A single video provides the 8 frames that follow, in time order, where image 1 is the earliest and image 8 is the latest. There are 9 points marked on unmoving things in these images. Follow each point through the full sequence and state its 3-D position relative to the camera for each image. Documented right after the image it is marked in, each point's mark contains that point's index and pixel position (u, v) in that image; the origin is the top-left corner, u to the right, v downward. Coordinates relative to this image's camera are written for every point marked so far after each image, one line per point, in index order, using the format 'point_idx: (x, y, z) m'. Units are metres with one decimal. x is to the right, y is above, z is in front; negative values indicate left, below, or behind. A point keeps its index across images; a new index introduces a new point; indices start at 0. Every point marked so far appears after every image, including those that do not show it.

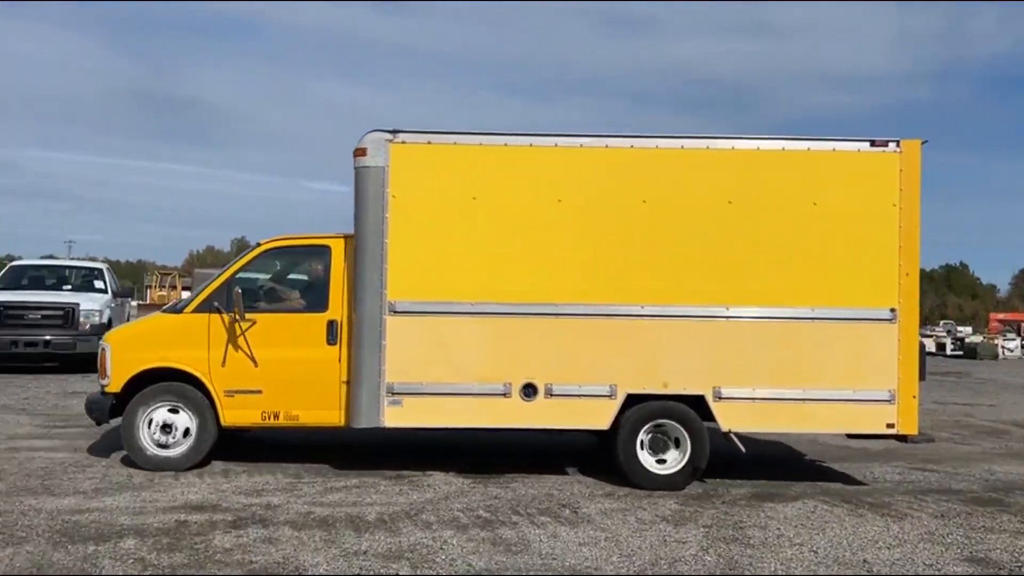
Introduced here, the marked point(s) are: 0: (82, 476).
0: (-3.8, -1.7, +7.5) m
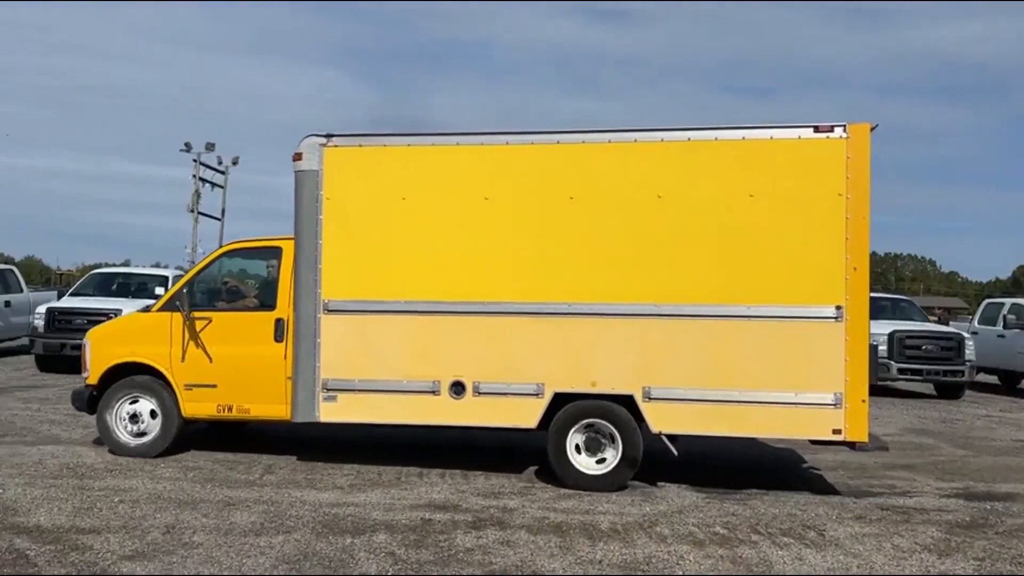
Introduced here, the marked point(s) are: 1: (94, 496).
0: (-1.7, -1.8, +8.2) m
1: (-3.4, -1.7, +6.9) m
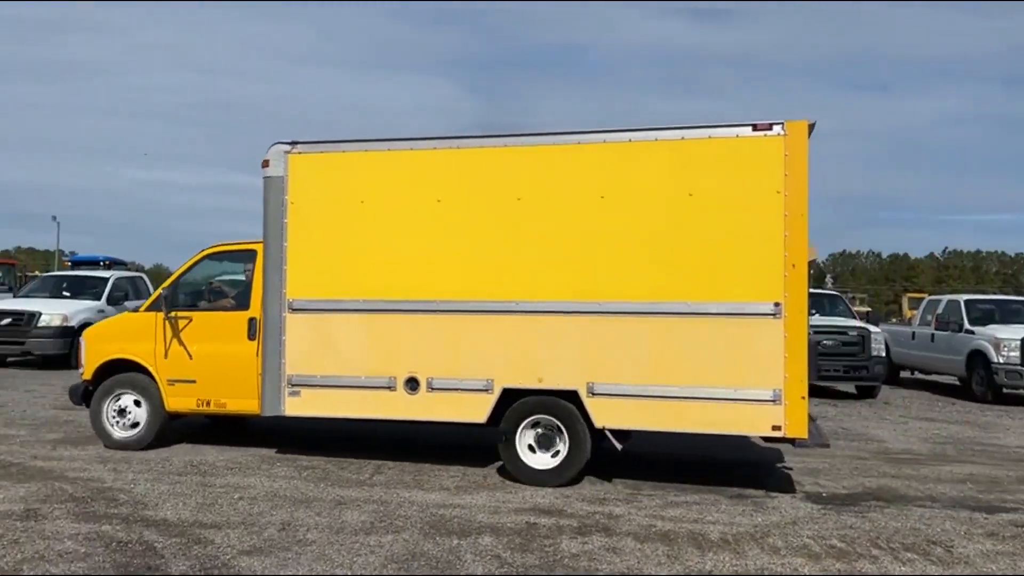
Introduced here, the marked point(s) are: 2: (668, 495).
0: (-0.6, -1.8, +8.3) m
1: (-2.5, -1.7, +7.2) m
2: (+1.4, -1.9, +7.6) m
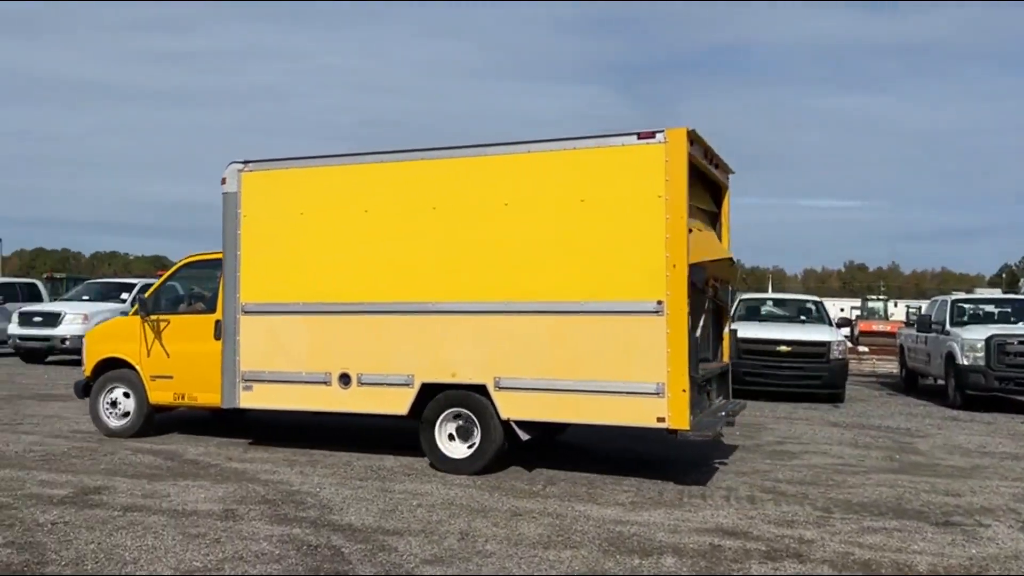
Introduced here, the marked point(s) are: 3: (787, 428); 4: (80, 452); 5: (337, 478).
0: (+1.0, -1.9, +8.1) m
1: (-1.0, -1.8, +7.3) m
2: (+2.9, -1.9, +7.1) m
3: (+4.0, -2.0, +12.3) m
4: (-4.7, -1.8, +9.2) m
5: (-1.7, -1.8, +8.2) m
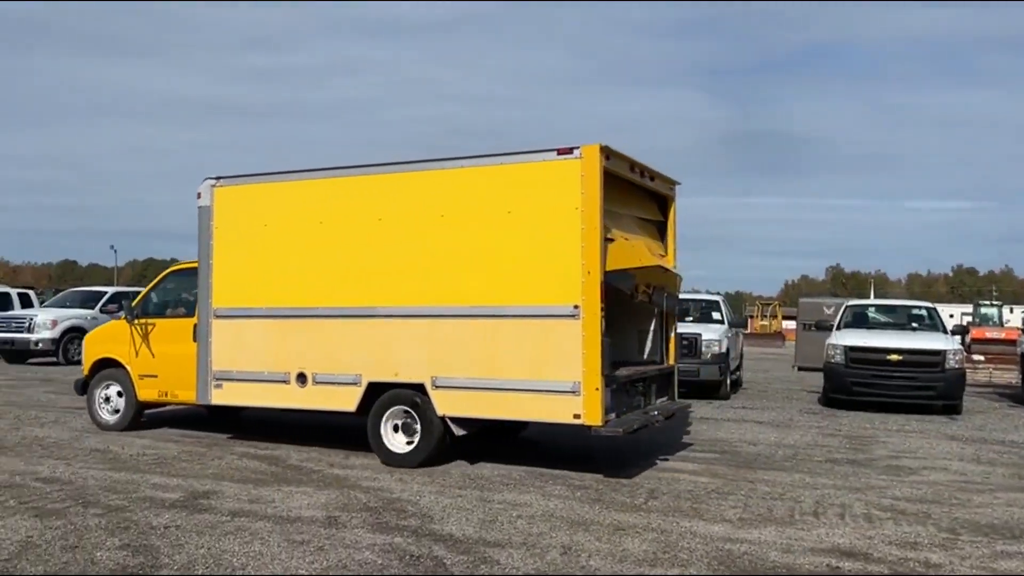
0: (+1.9, -2.0, +7.7) m
1: (-0.1, -1.9, +7.2) m
2: (+3.7, -2.0, +6.6) m
3: (+5.3, -2.1, +11.7) m
4: (-3.6, -1.9, +9.5) m
5: (-0.7, -1.9, +8.1) m
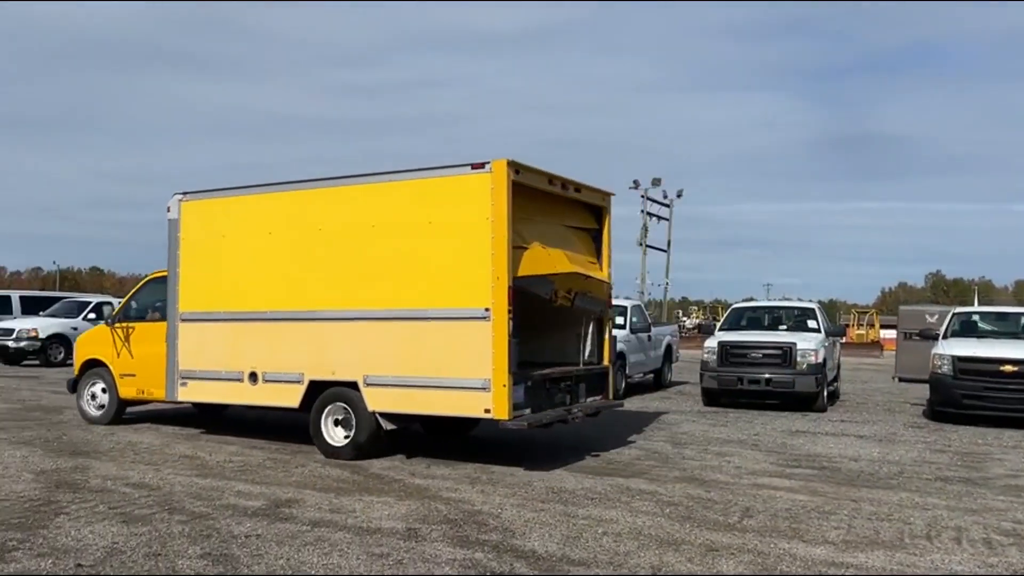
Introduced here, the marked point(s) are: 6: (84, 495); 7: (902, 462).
0: (+2.7, -2.0, +7.2) m
1: (+0.6, -1.9, +6.9) m
2: (+4.3, -2.0, +5.9) m
3: (+6.5, -2.2, +10.8) m
4: (-2.6, -2.0, +9.5) m
5: (+0.1, -2.0, +7.9) m
6: (-3.9, -1.9, +7.7) m
7: (+4.8, -2.1, +10.5) m
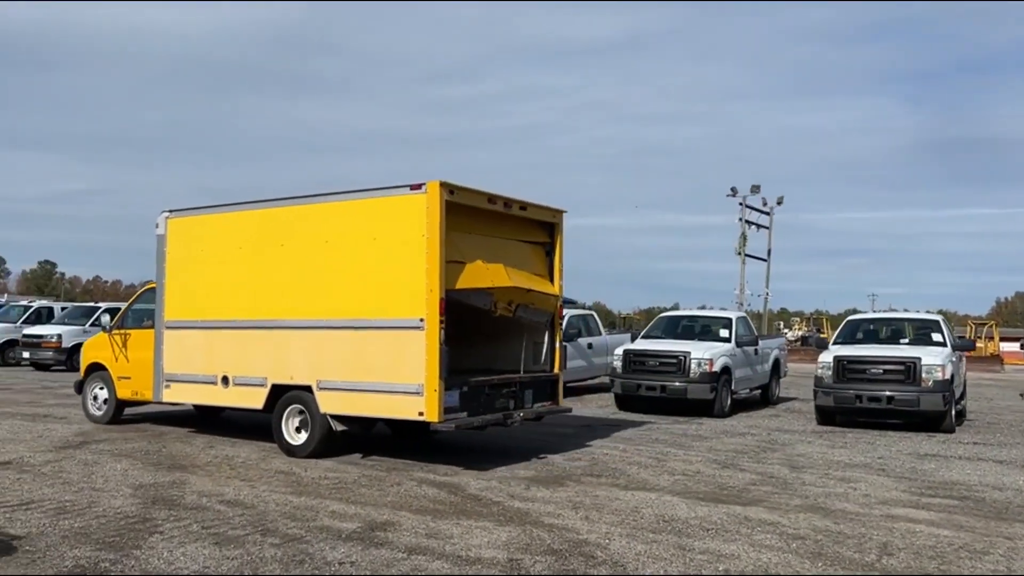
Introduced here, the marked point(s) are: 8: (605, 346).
0: (+3.5, -2.1, +6.4) m
1: (+1.4, -2.0, +6.3) m
2: (+5.0, -2.0, +4.8) m
3: (+7.7, -2.3, +9.5) m
4: (-1.5, -2.1, +9.2) m
5: (+1.0, -2.1, +7.3) m
6: (-3.0, -2.0, +7.6) m
7: (+6.0, -2.3, +9.4) m
8: (+2.1, -1.3, +19.7) m
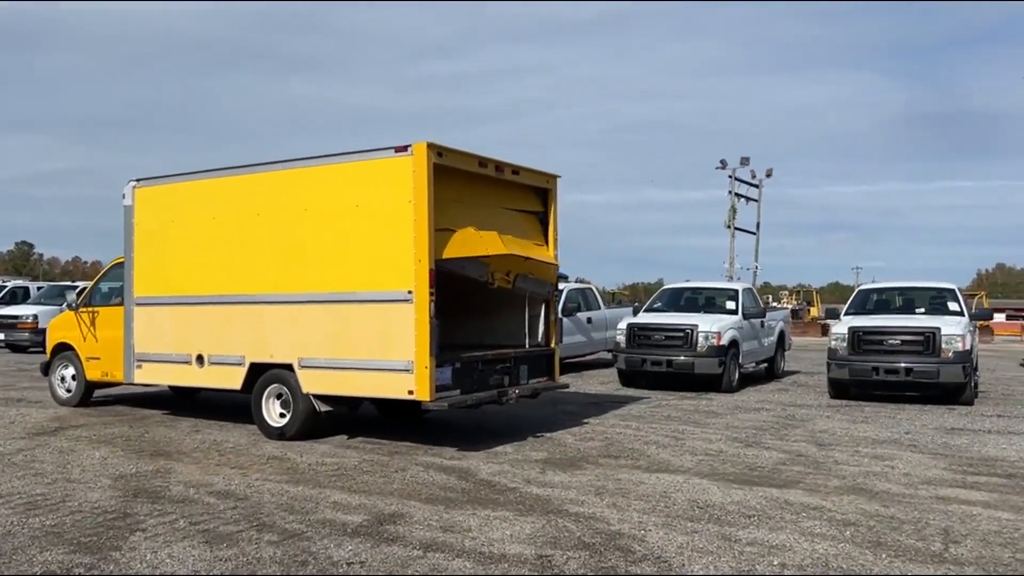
0: (+3.7, -1.8, +5.8) m
1: (+1.6, -1.8, +5.7) m
2: (+5.2, -1.8, +4.3) m
3: (+7.8, -1.9, +9.0) m
4: (-1.4, -1.8, +8.5) m
5: (+1.2, -1.8, +6.6) m
6: (-2.8, -1.7, +6.8) m
7: (+6.1, -1.9, +8.8) m
8: (+2.1, -0.7, +19.0) m
